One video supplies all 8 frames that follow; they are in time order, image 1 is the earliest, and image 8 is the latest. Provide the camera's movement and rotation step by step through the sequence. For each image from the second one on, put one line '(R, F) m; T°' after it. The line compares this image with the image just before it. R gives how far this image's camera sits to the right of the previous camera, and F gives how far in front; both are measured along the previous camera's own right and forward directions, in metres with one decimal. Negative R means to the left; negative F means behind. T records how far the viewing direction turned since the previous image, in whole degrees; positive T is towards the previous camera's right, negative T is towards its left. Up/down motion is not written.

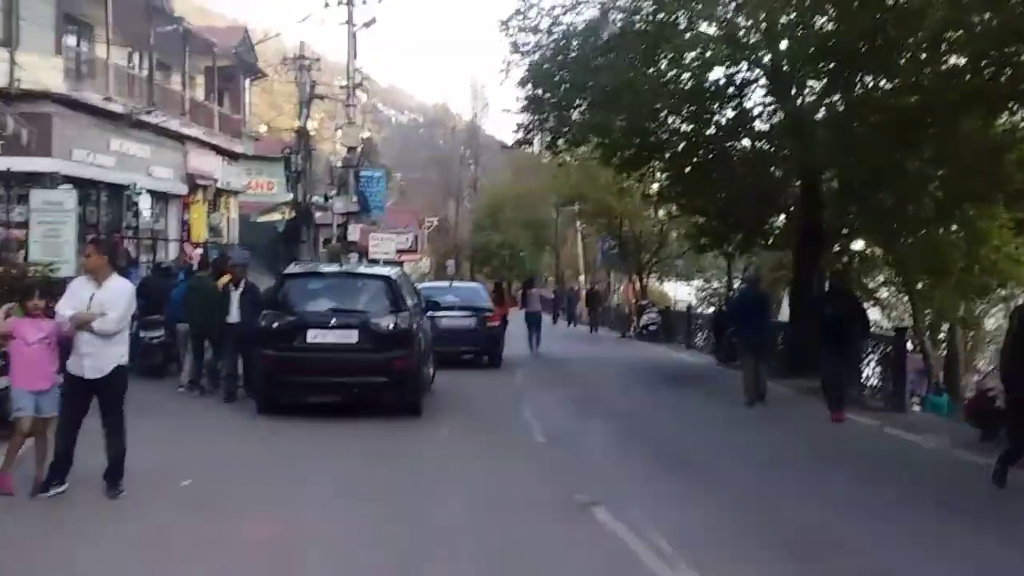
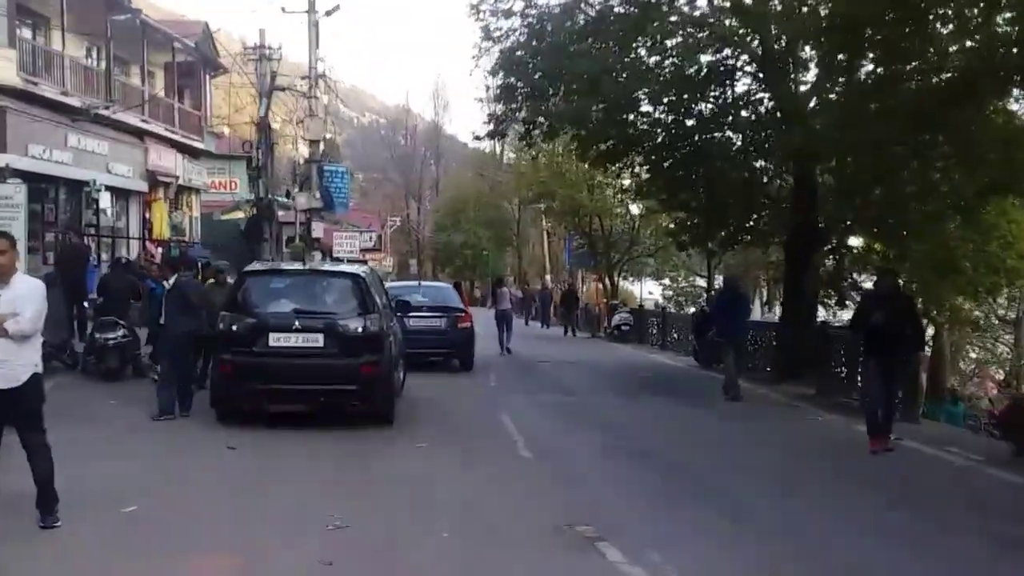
(-0.2, +1.0) m; +2°
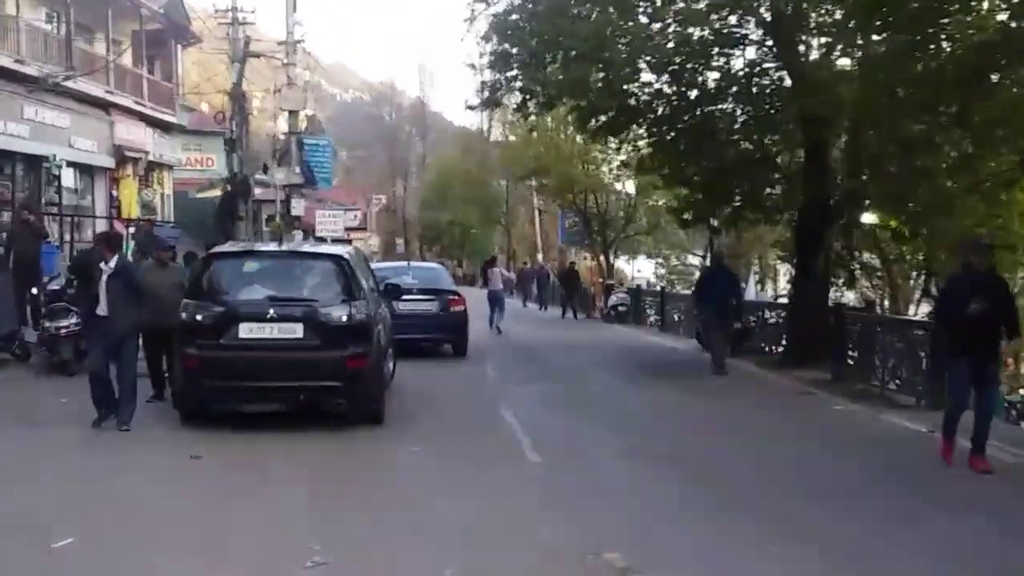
(-0.1, +1.3) m; +1°
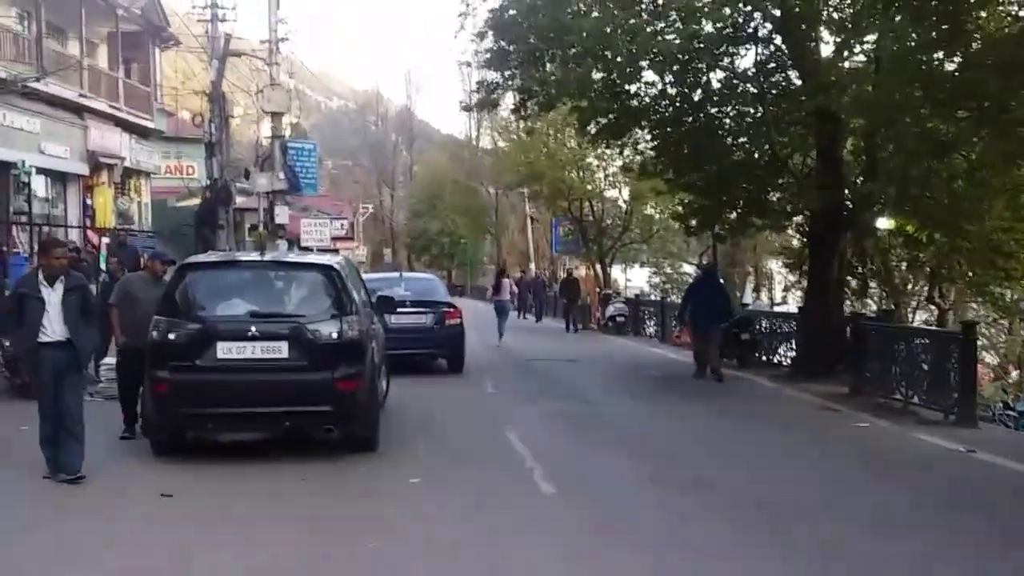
(-0.2, +1.0) m; +1°
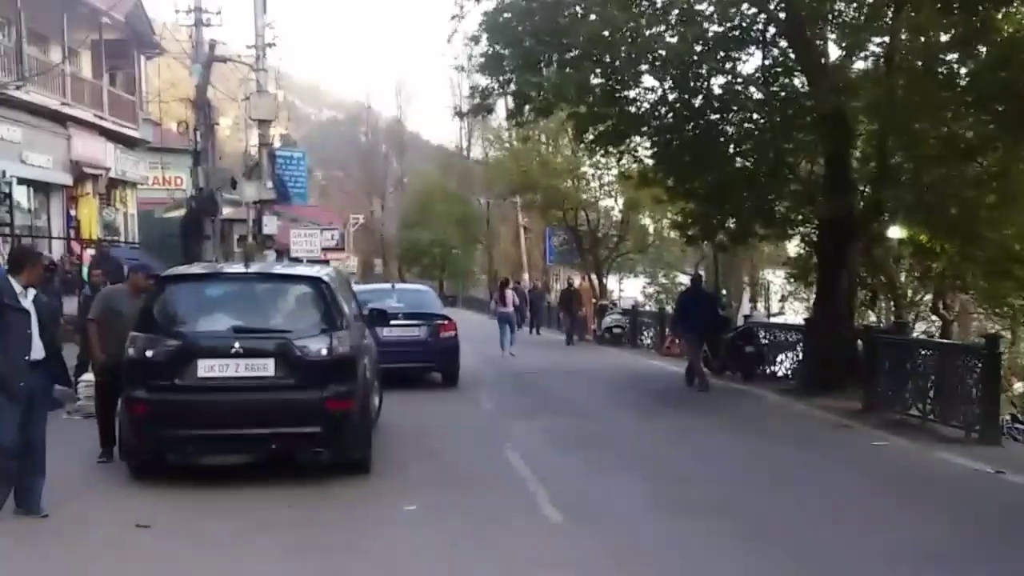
(-0.1, +0.6) m; 0°
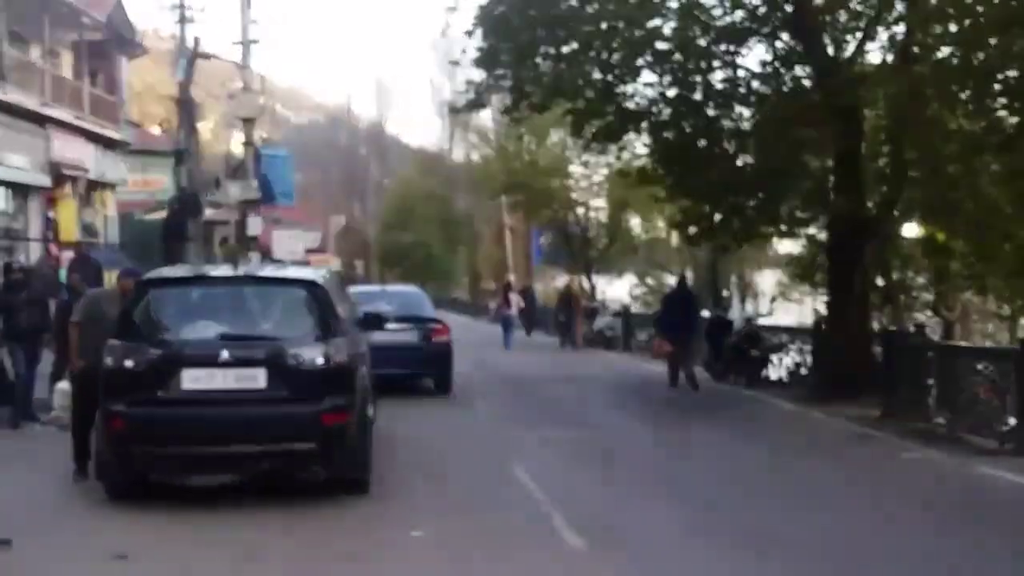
(-0.2, +0.7) m; +1°
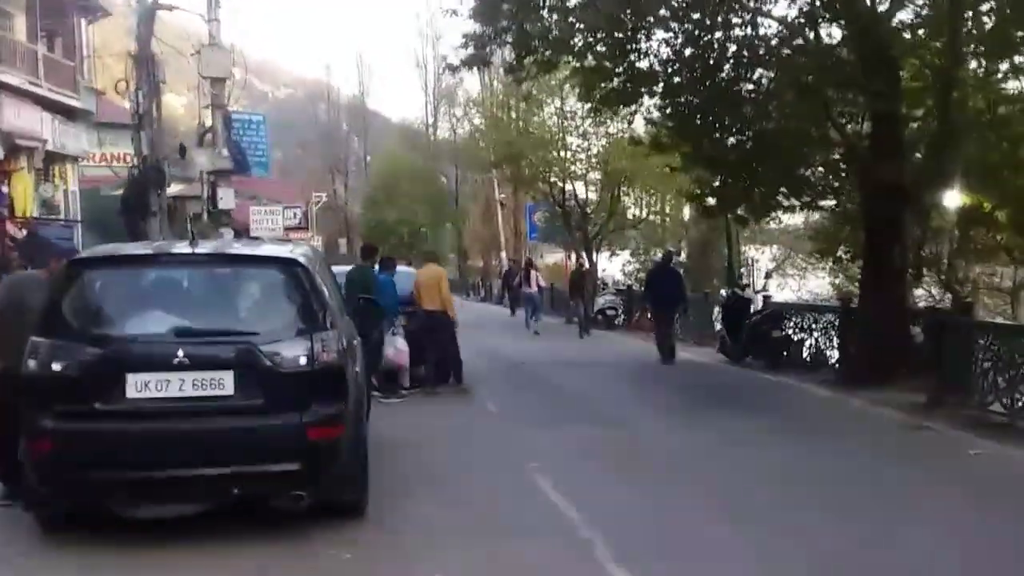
(-0.2, +1.6) m; +1°
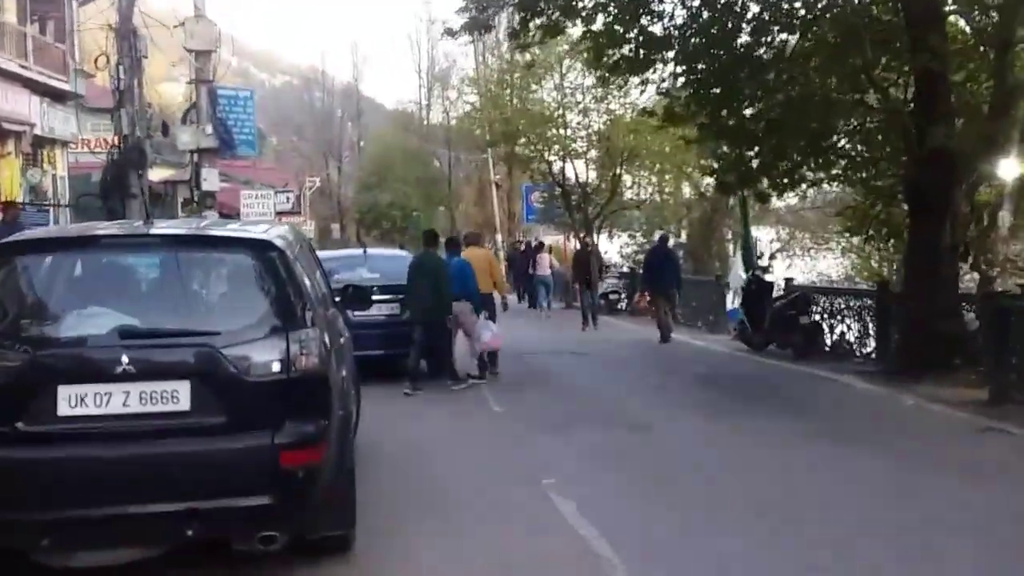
(-0.1, +1.2) m; 0°
